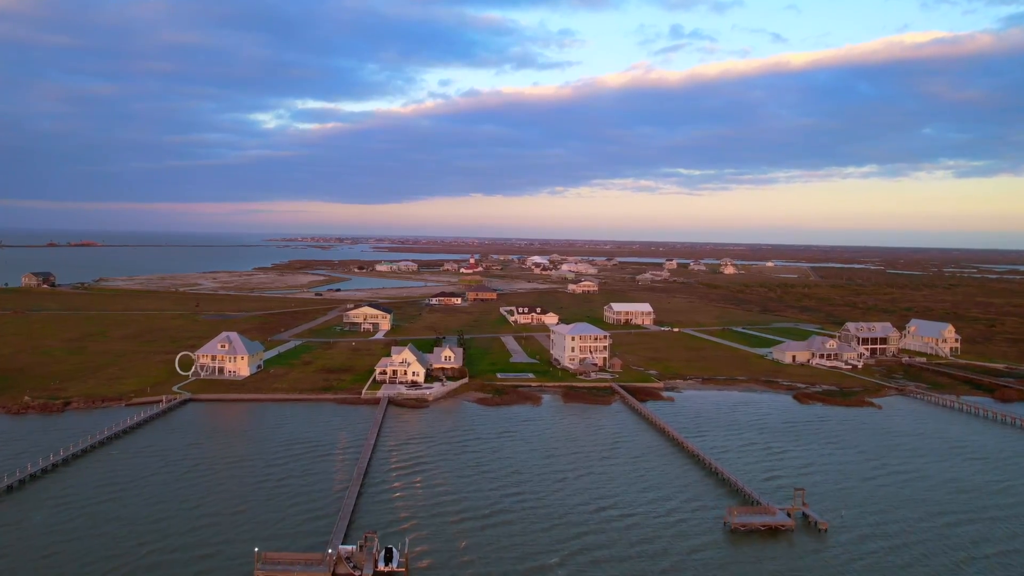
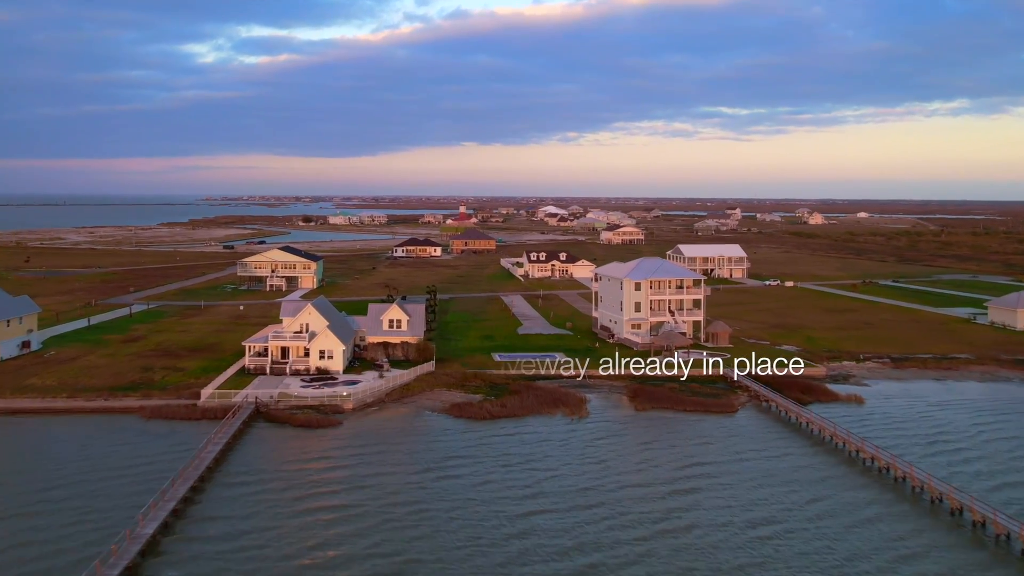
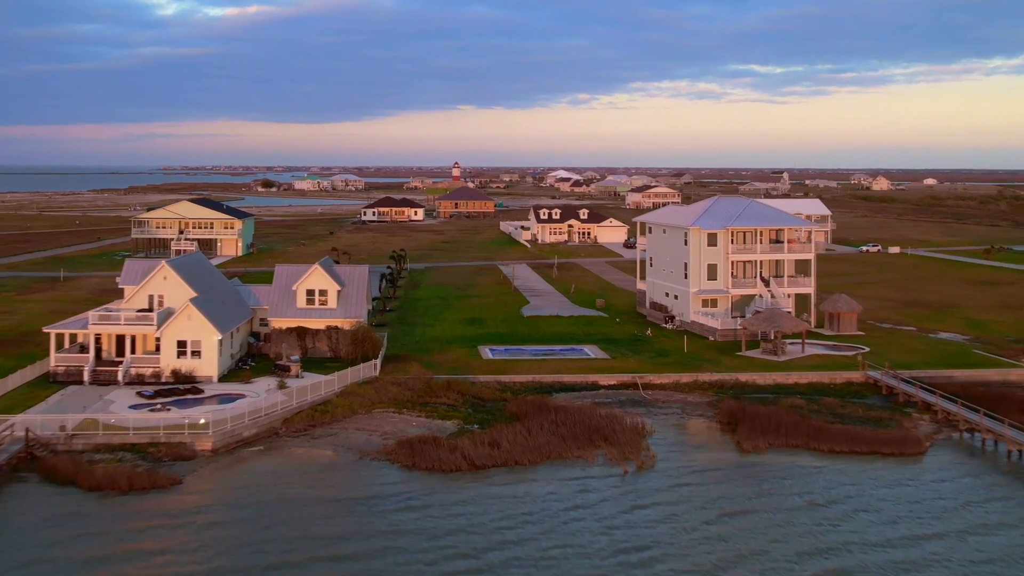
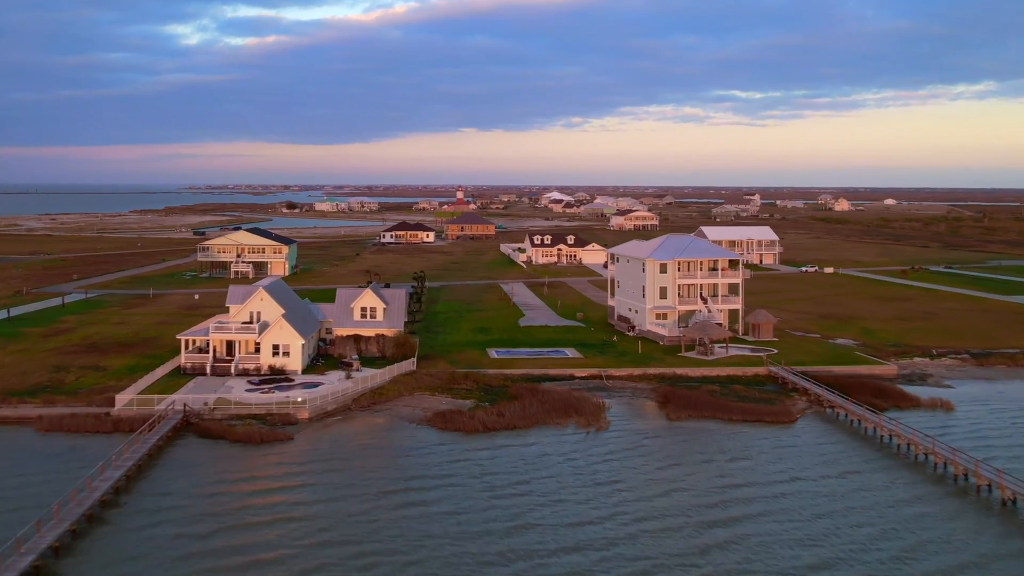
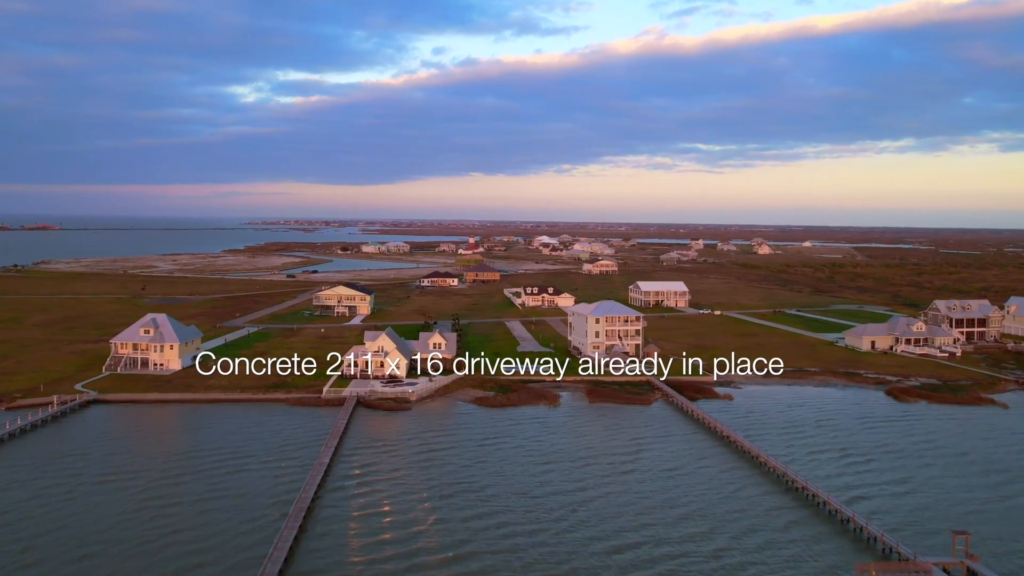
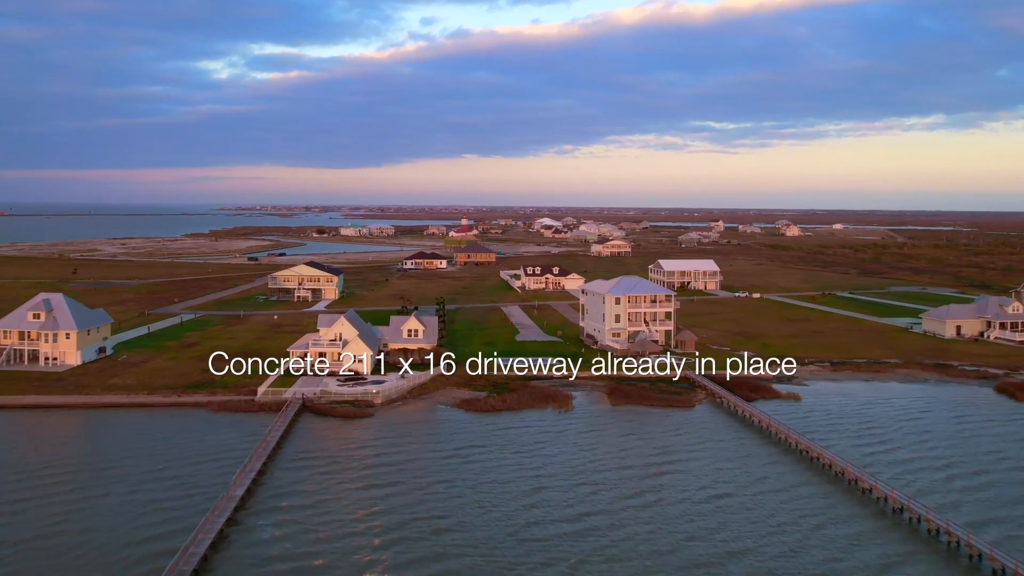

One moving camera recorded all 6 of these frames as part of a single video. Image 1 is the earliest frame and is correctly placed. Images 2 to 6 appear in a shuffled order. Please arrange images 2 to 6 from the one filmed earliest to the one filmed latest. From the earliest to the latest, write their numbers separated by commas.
5, 6, 2, 4, 3
